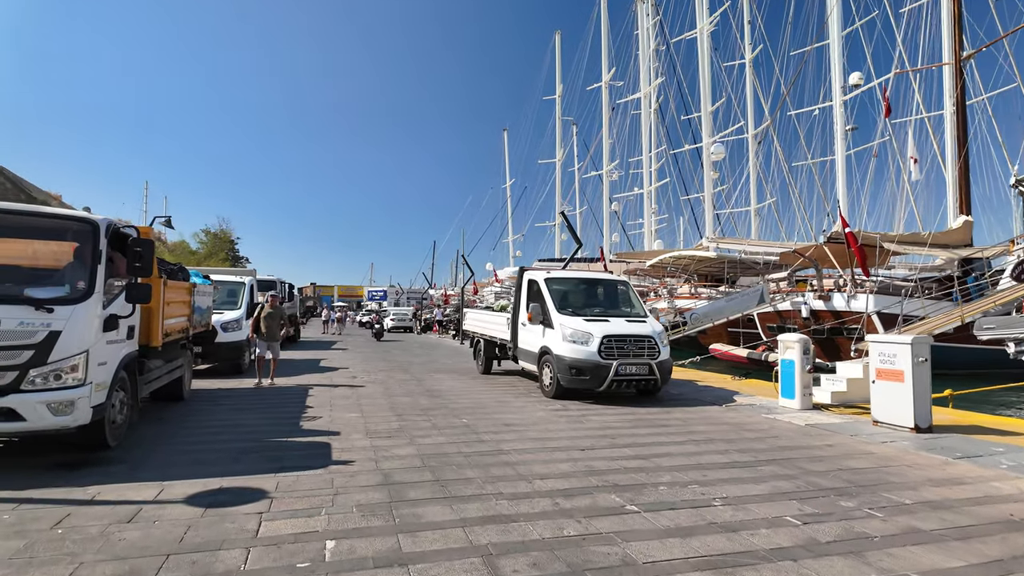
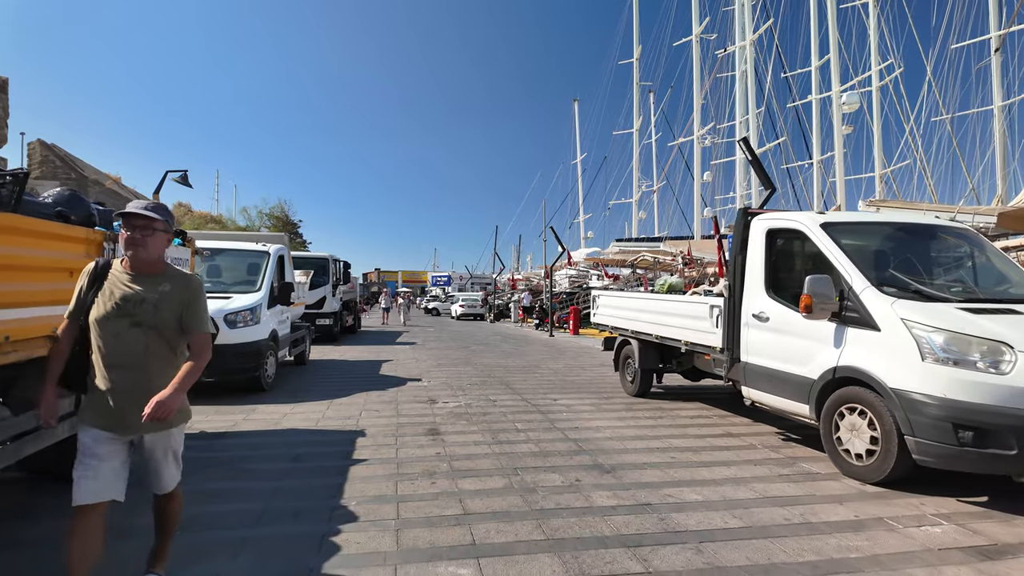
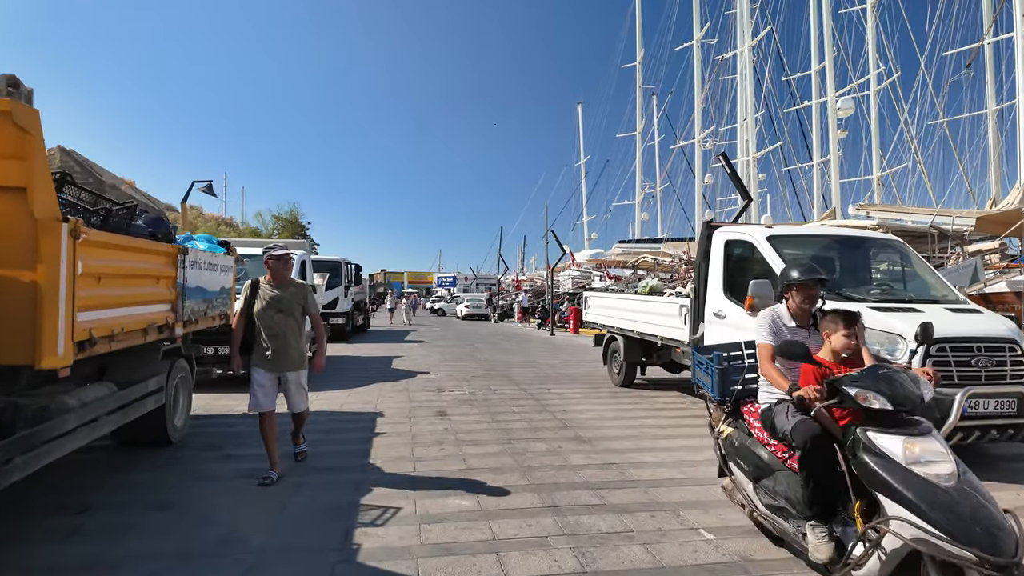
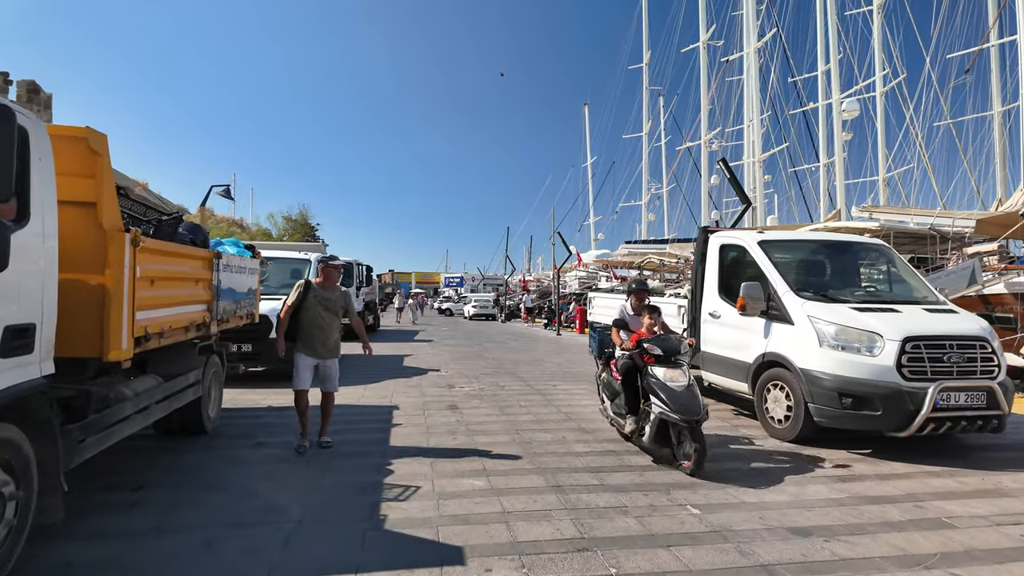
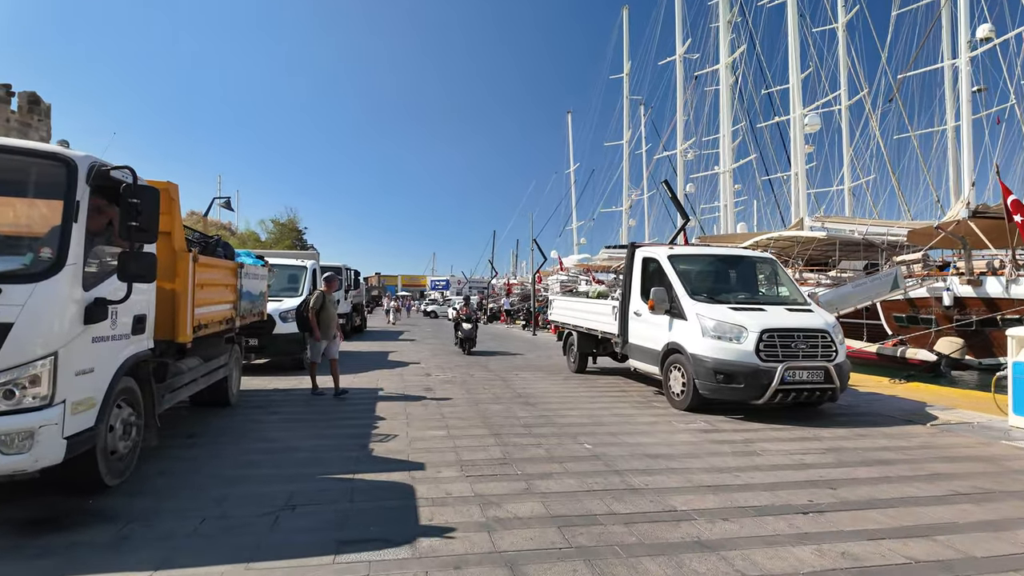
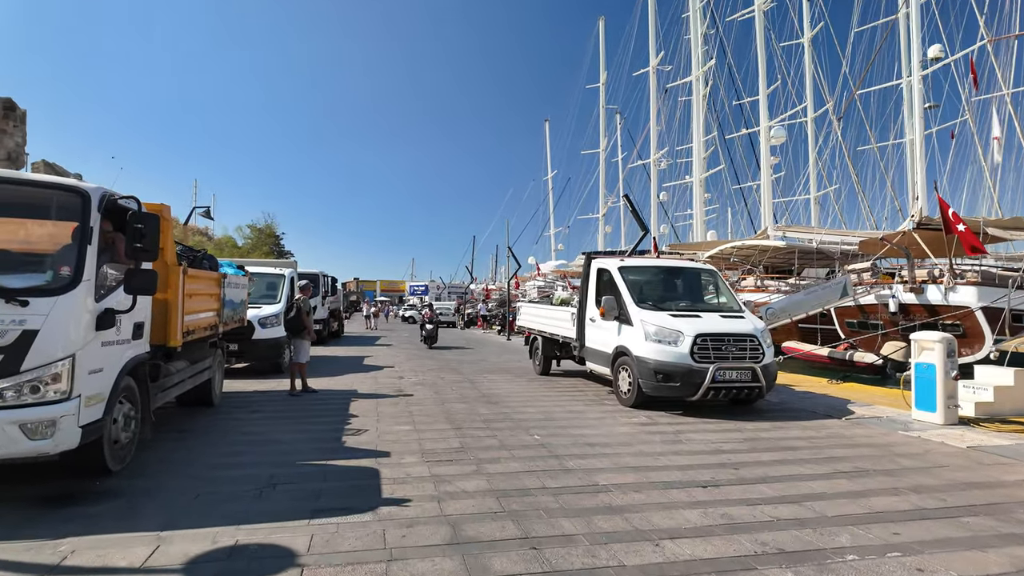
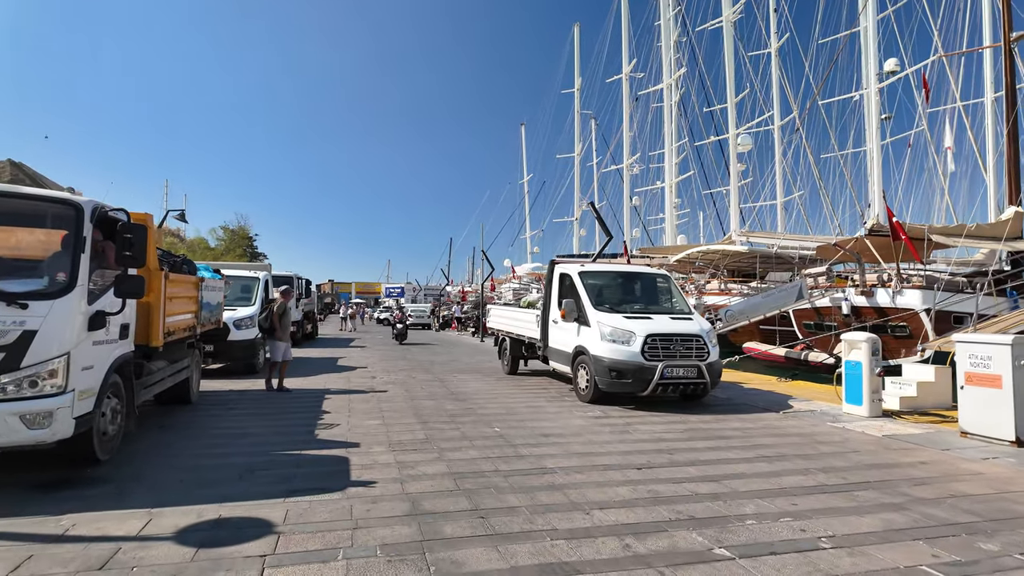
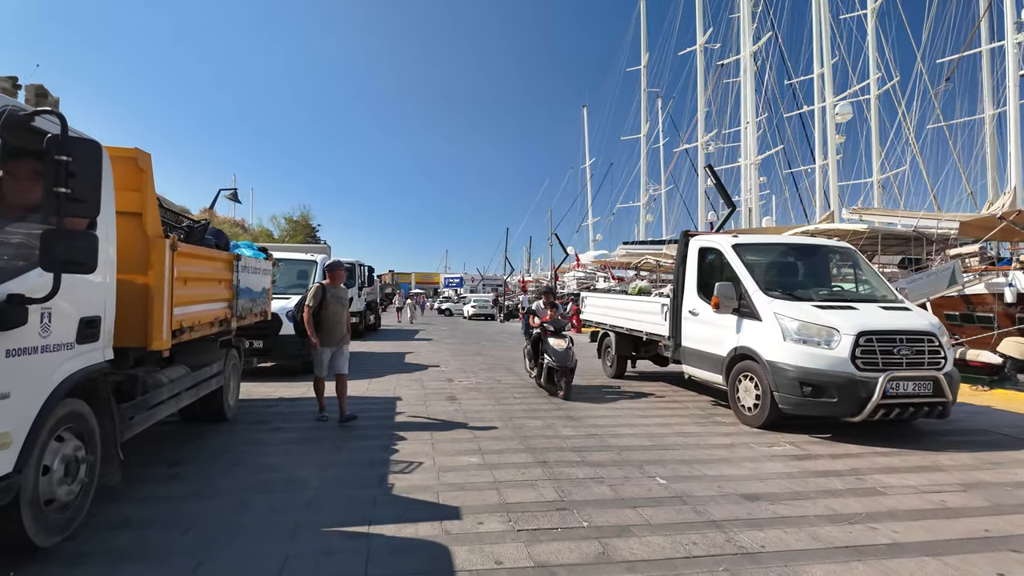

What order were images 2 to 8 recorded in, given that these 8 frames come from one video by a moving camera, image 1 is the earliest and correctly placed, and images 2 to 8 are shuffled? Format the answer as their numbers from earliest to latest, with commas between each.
7, 6, 5, 8, 4, 3, 2
